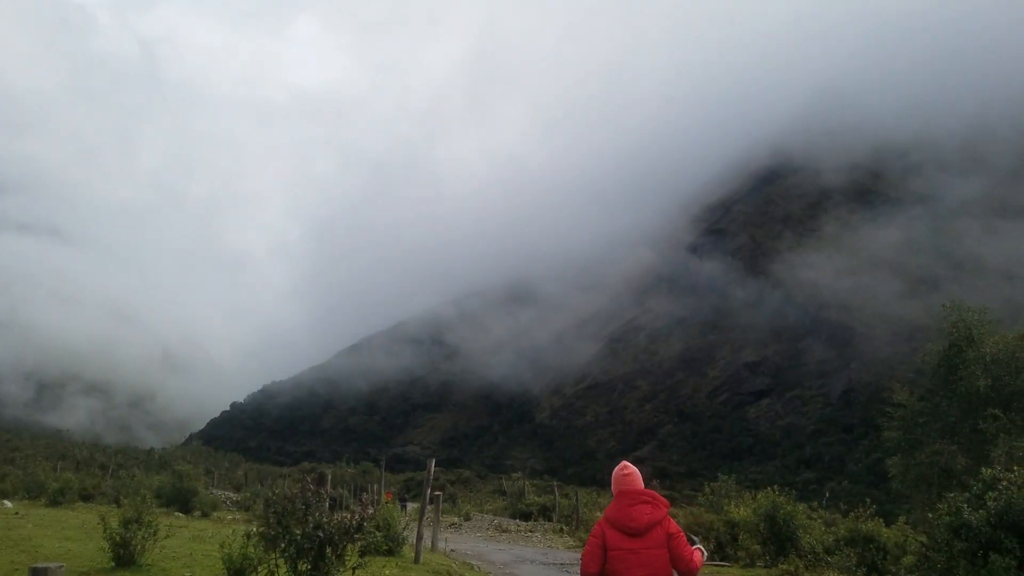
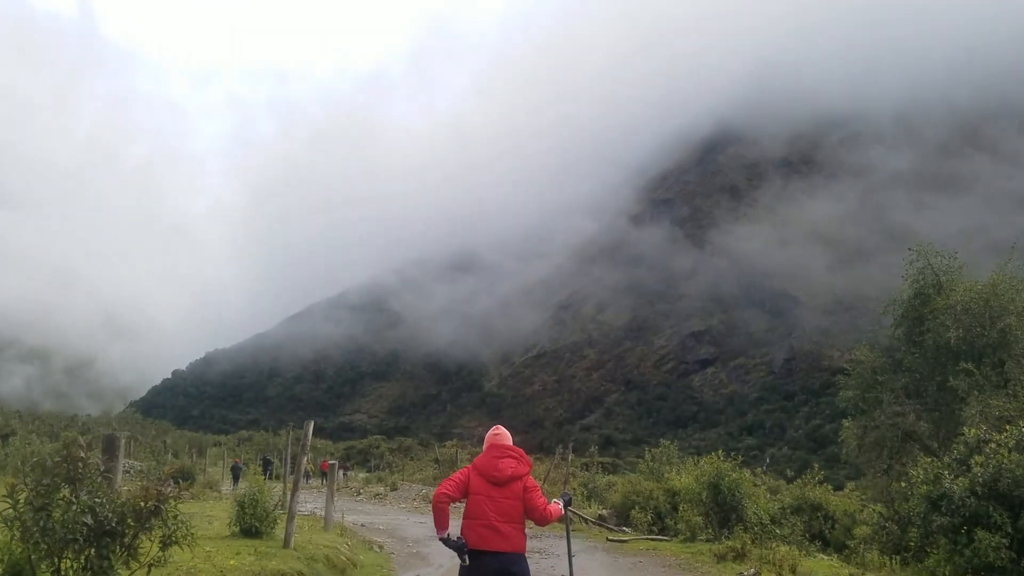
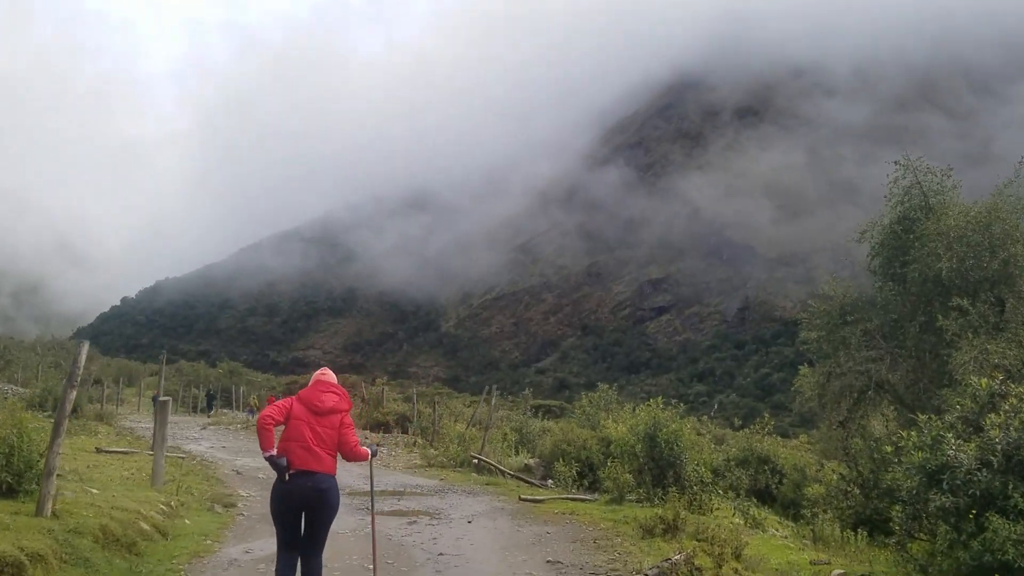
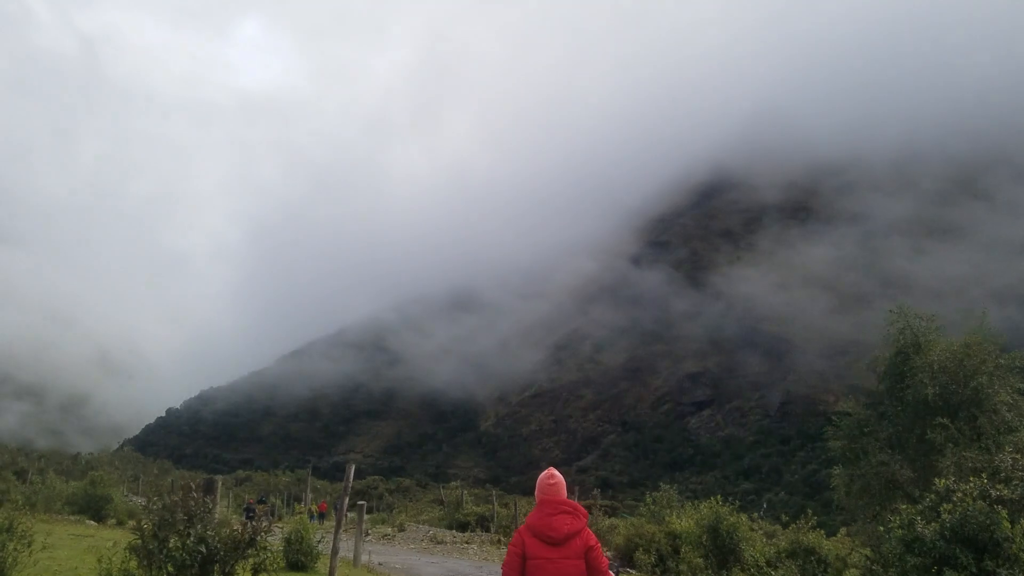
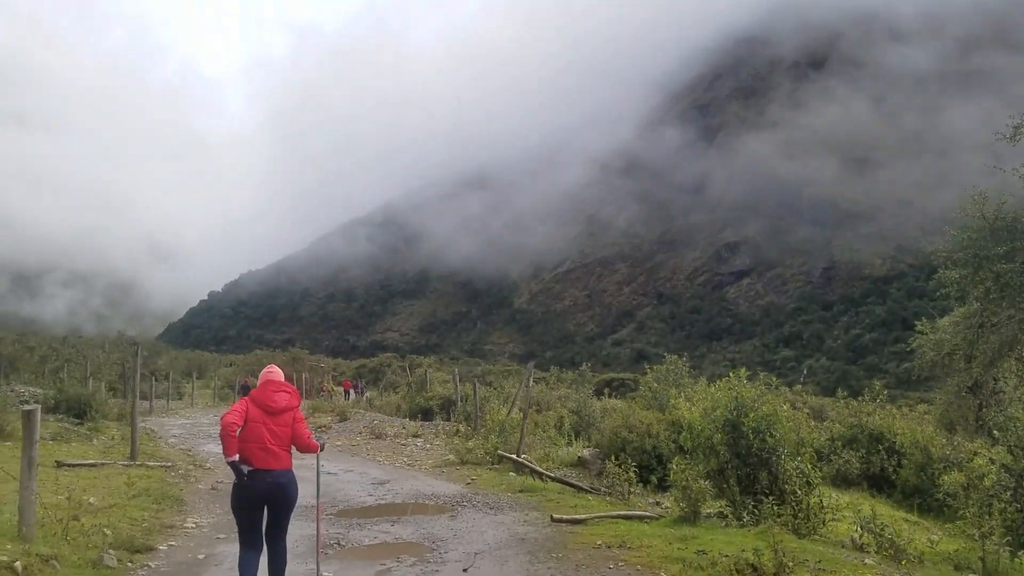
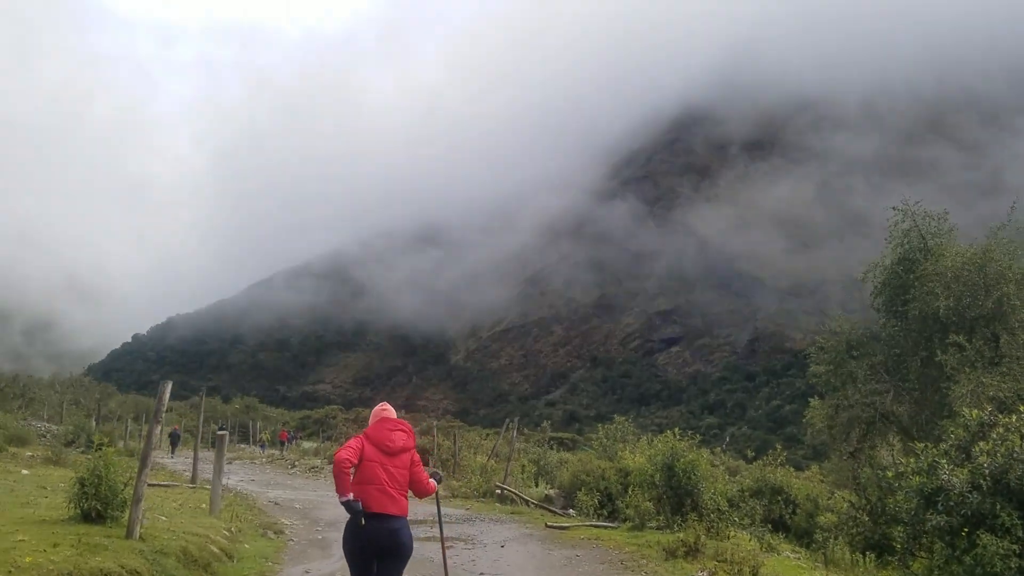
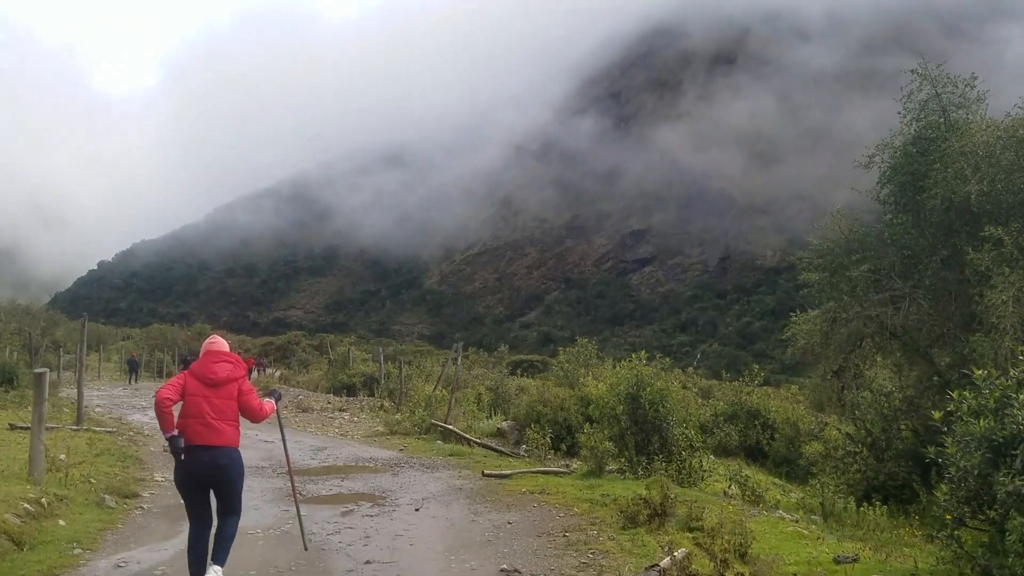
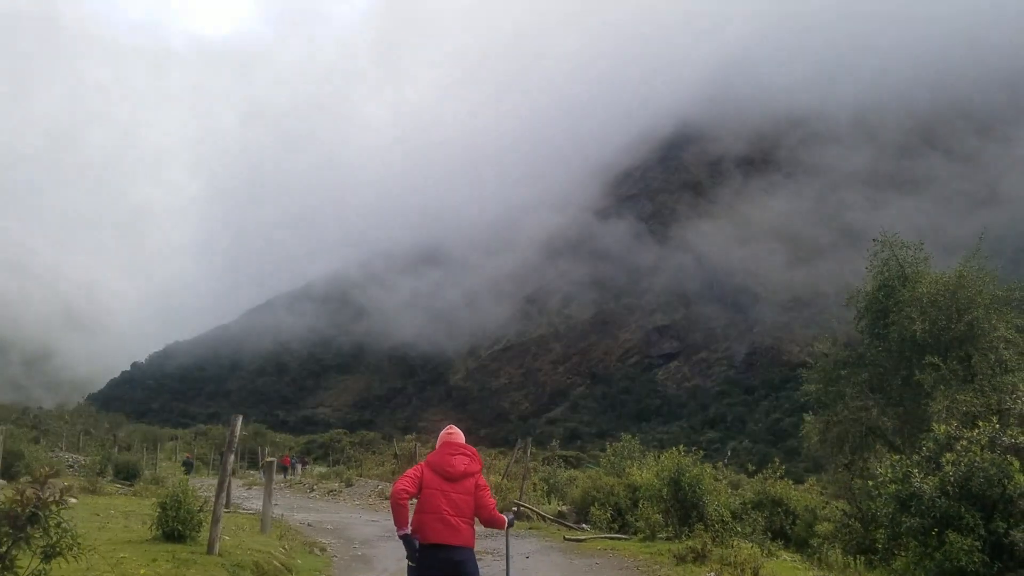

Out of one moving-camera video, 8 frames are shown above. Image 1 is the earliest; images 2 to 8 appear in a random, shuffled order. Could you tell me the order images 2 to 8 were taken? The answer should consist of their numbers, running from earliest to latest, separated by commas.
4, 2, 8, 6, 3, 7, 5
